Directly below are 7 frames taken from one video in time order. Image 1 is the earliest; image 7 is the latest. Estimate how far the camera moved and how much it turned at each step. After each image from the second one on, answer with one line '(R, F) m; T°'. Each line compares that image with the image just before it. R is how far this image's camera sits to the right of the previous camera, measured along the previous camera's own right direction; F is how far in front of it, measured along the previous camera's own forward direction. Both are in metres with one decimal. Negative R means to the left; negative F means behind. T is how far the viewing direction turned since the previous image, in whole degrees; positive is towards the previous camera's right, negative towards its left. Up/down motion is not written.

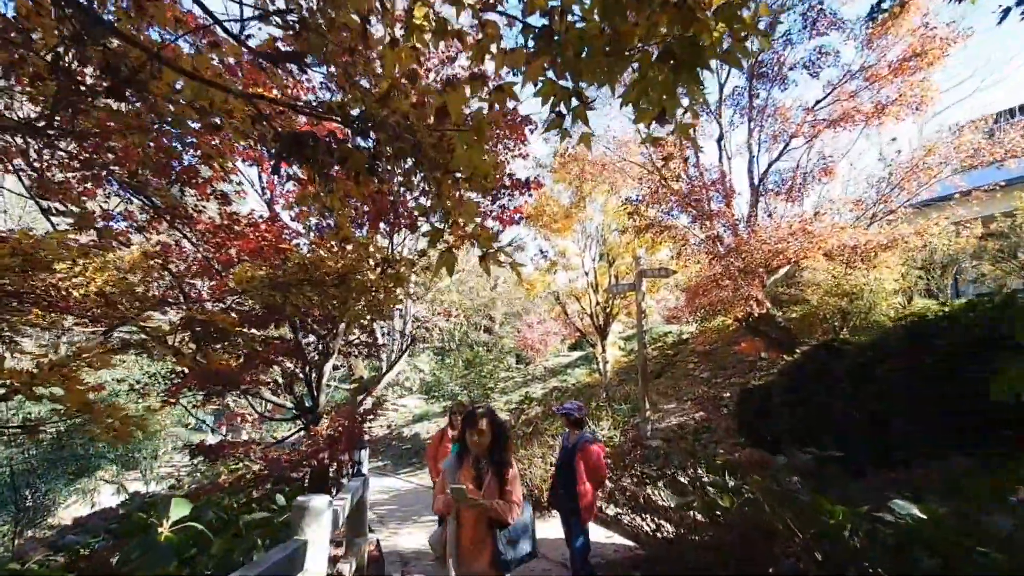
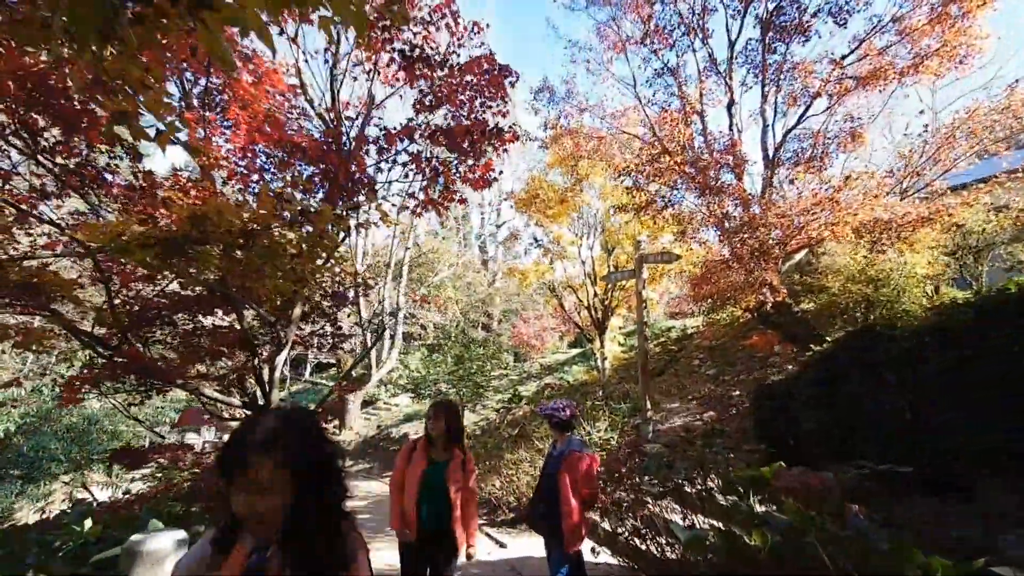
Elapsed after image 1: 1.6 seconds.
(+0.2, +0.7) m; 0°
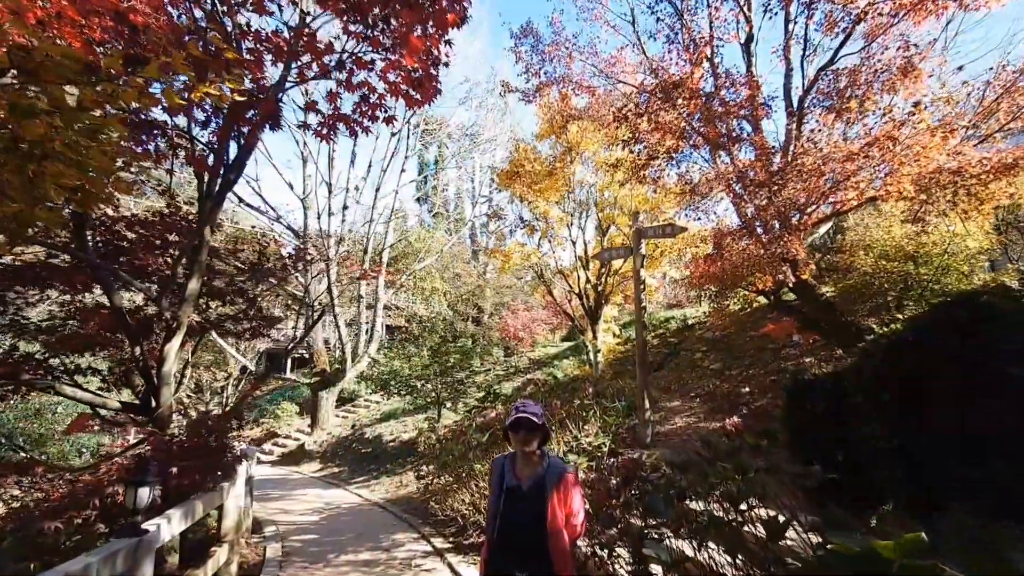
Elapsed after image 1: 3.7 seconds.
(+0.2, +1.1) m; +1°
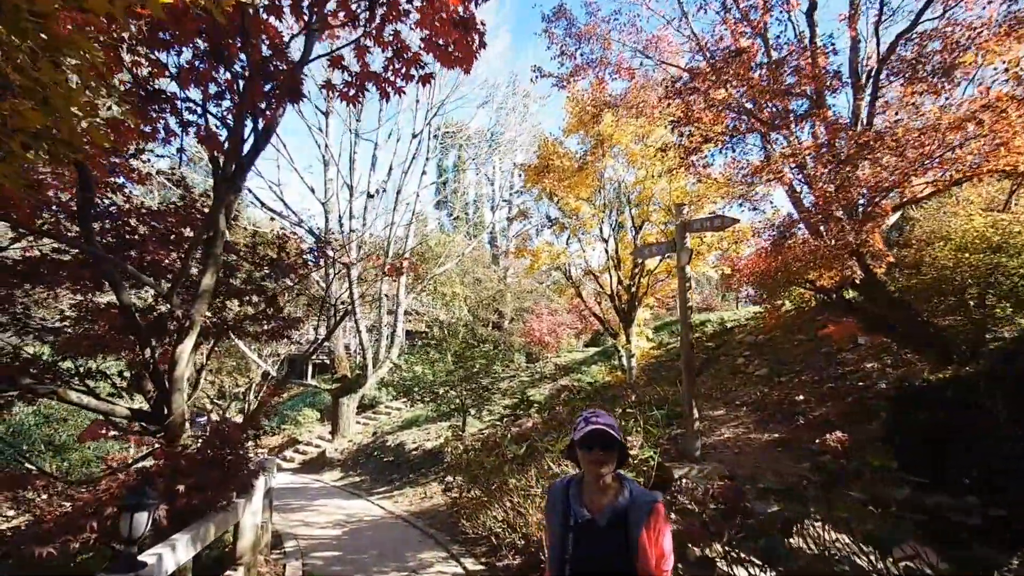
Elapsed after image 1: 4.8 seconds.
(-0.2, +0.4) m; -2°
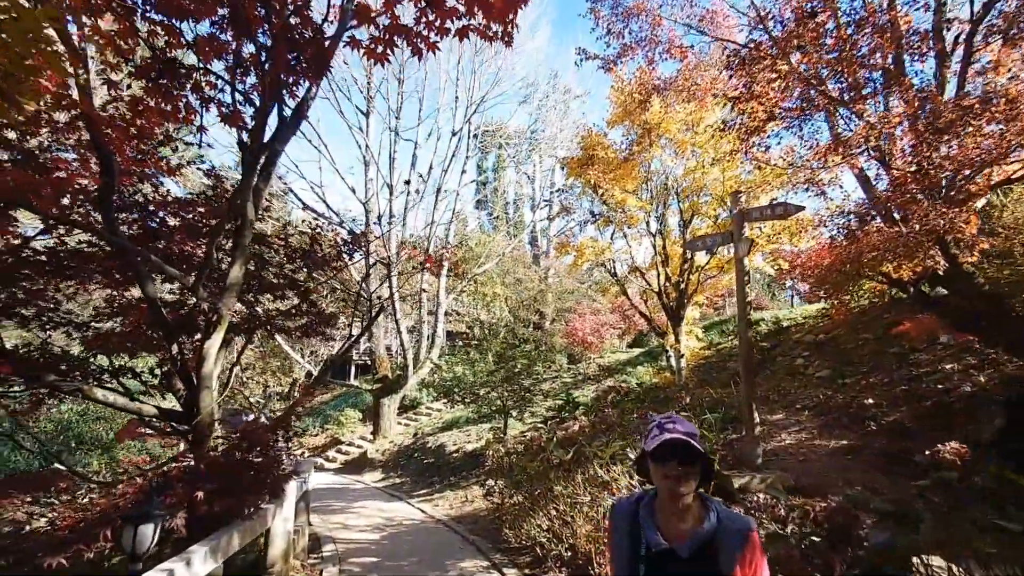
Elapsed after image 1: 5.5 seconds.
(0.0, +0.3) m; -4°
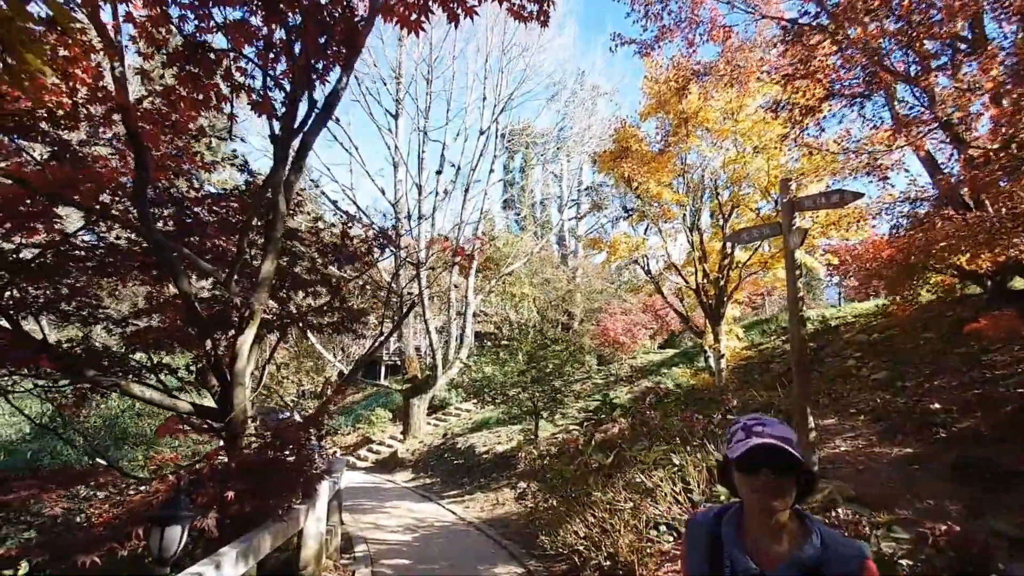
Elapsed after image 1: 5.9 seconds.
(-0.1, +0.2) m; -3°
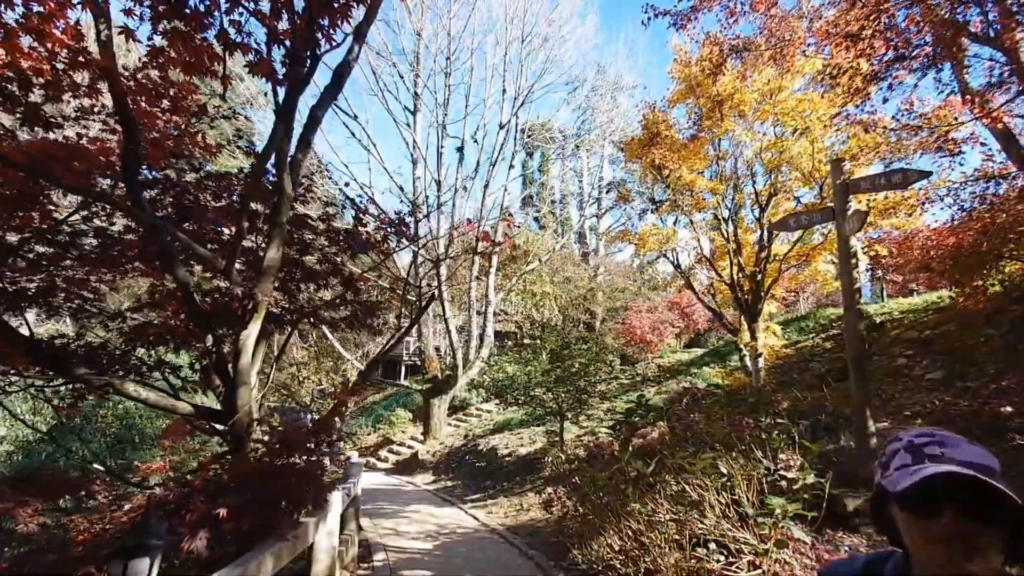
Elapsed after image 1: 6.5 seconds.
(-0.1, +0.4) m; -2°
